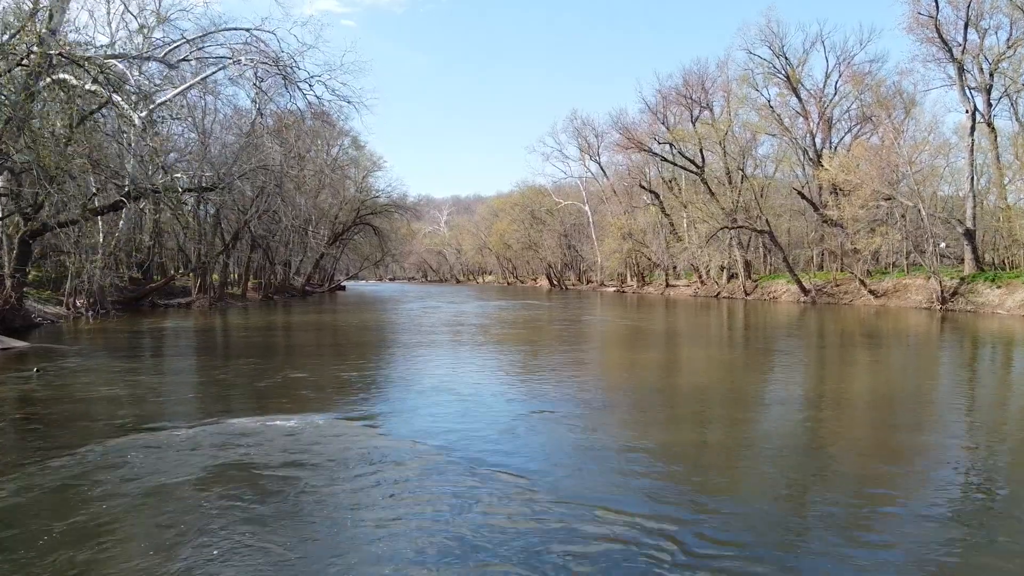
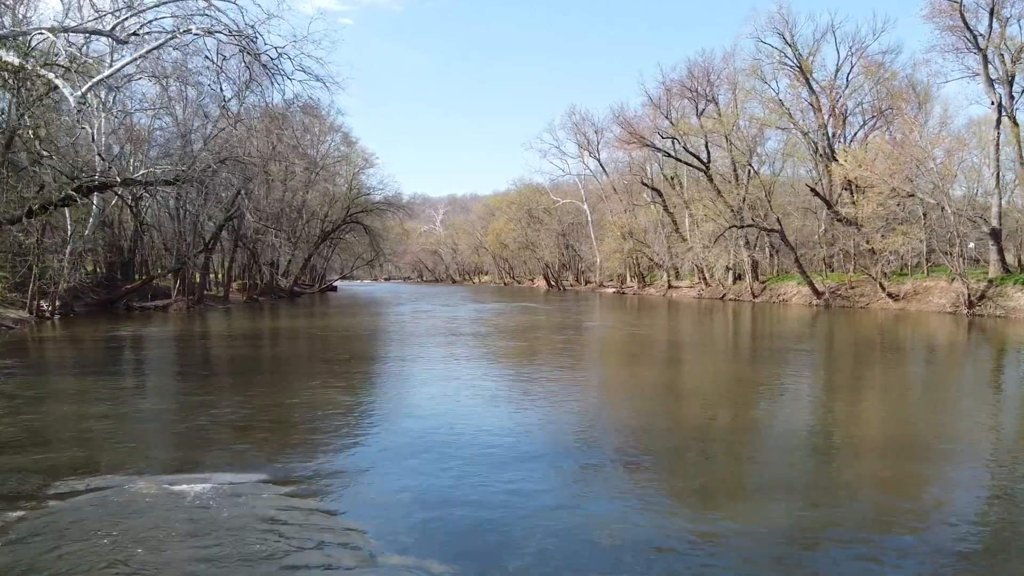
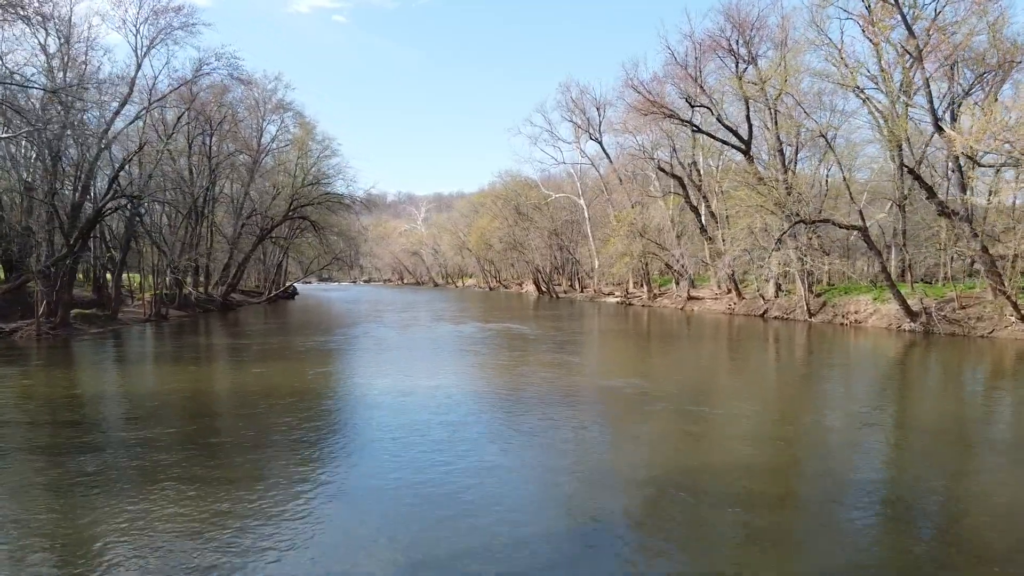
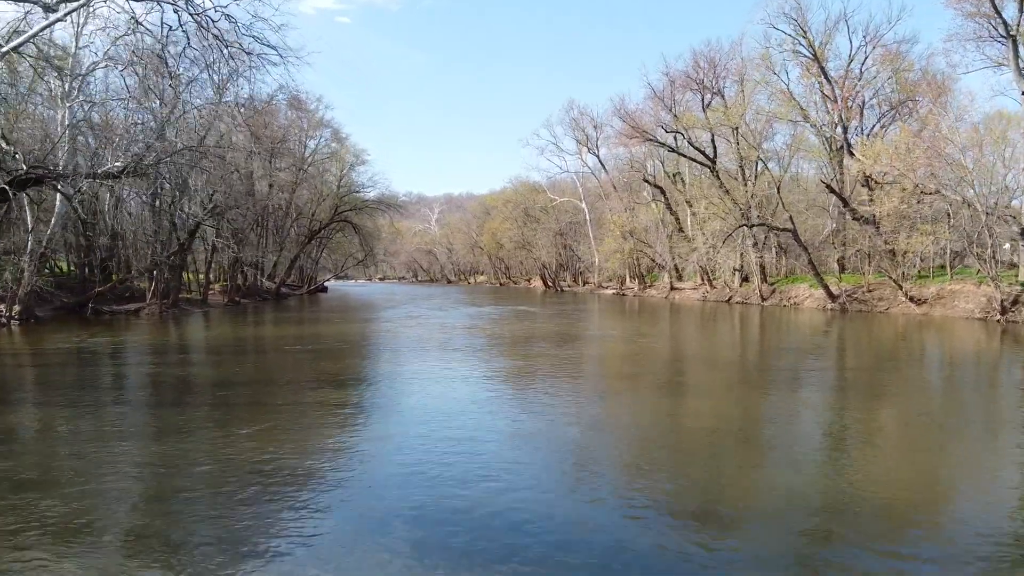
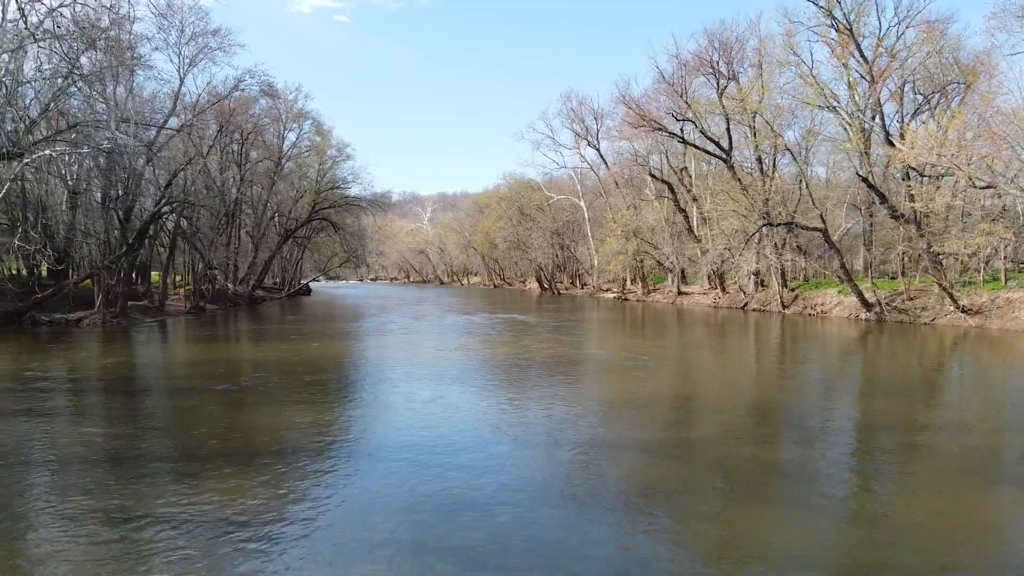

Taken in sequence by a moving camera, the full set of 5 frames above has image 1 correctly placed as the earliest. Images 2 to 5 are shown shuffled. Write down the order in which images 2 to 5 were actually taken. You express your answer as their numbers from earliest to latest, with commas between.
2, 4, 5, 3
